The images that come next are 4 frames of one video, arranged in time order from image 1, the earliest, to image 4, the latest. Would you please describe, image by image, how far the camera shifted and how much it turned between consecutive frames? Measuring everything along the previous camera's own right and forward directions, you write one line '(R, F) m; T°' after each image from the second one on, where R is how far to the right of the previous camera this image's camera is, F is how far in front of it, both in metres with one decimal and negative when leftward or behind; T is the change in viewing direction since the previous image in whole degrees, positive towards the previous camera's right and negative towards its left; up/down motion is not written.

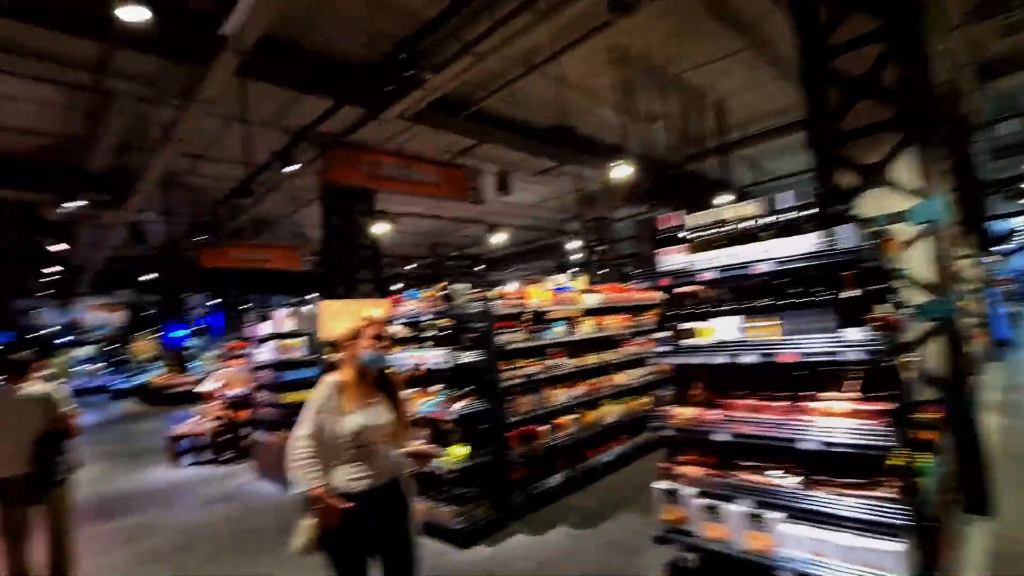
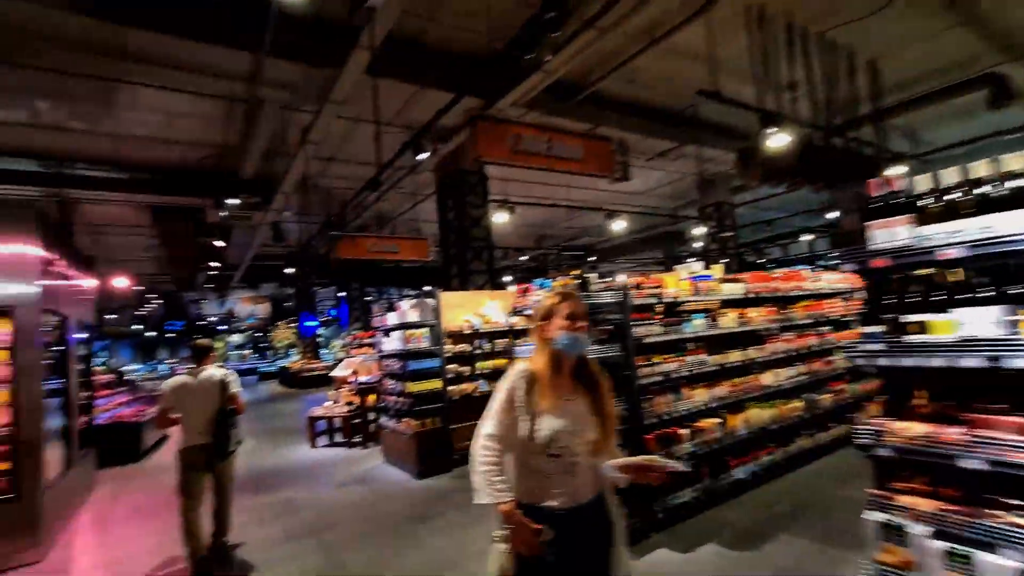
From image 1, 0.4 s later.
(-0.3, +0.3) m; -12°
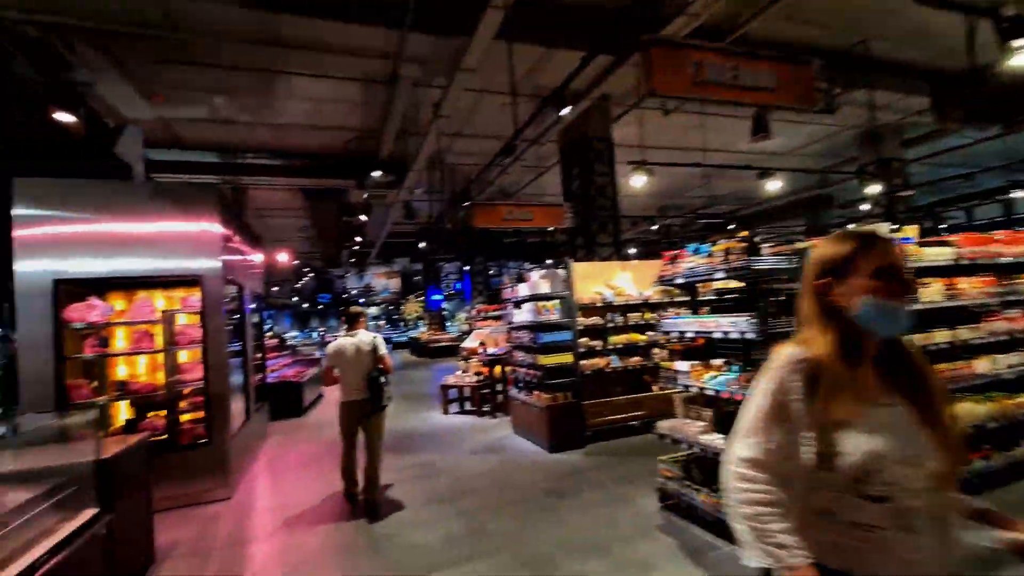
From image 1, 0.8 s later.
(-0.2, +0.2) m; -13°
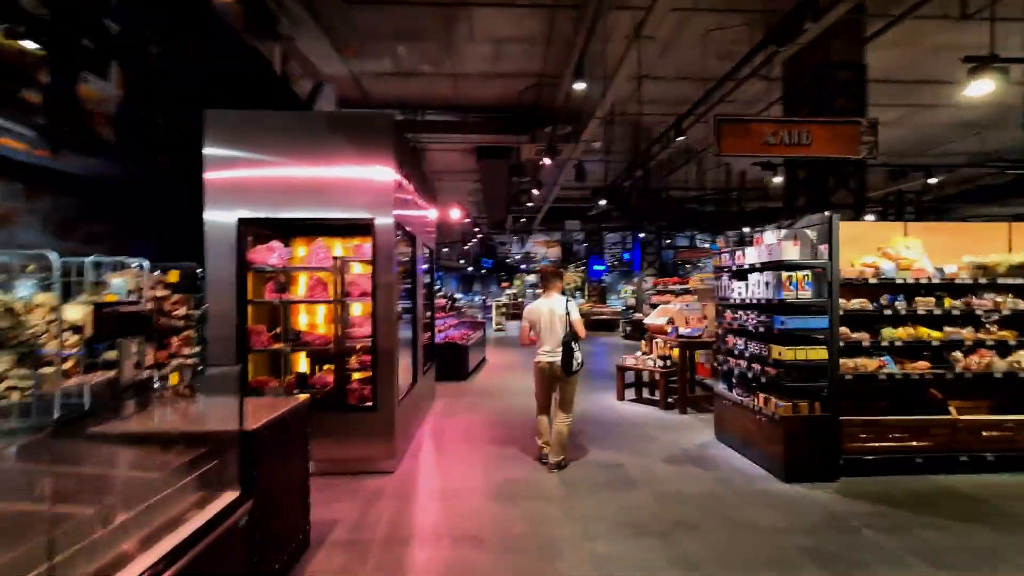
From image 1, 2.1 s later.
(-0.6, +1.1) m; -18°
